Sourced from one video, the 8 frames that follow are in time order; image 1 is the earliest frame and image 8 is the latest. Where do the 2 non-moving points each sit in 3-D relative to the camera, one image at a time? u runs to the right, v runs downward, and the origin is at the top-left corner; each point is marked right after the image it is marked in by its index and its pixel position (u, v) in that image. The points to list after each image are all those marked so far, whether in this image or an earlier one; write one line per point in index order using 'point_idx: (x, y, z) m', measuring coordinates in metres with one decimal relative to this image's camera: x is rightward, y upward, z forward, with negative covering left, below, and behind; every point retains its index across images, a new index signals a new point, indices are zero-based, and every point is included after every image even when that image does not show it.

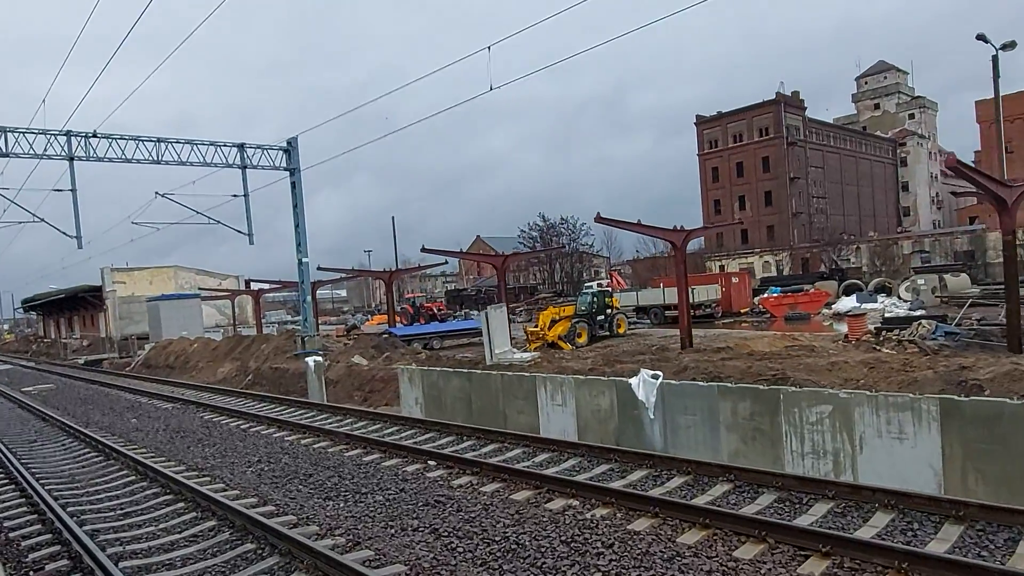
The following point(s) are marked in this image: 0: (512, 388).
0: (-0.1, -2.0, +13.7) m
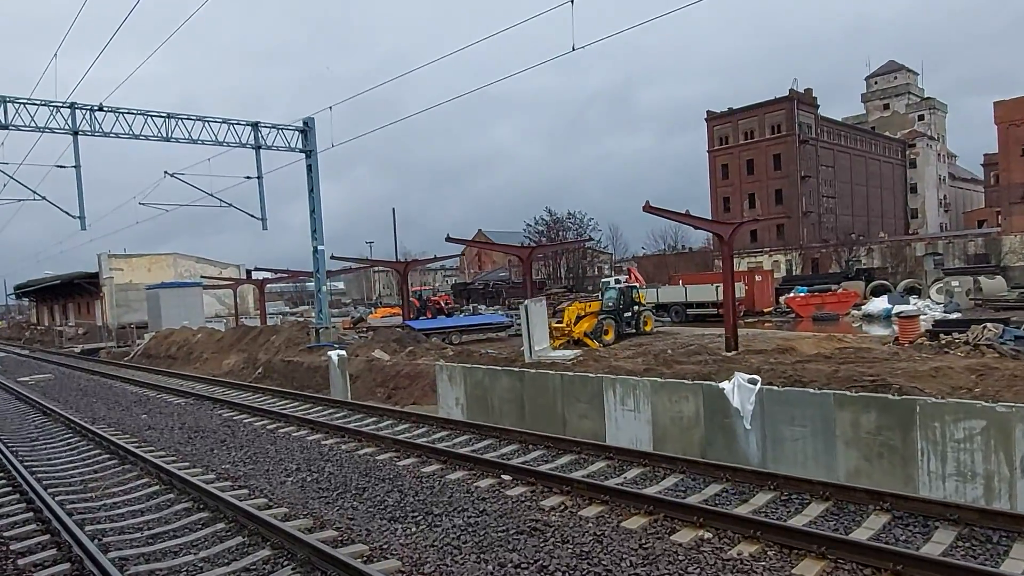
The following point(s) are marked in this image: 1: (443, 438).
0: (+1.0, -1.8, +12.3) m
1: (-1.1, -2.5, +11.6) m
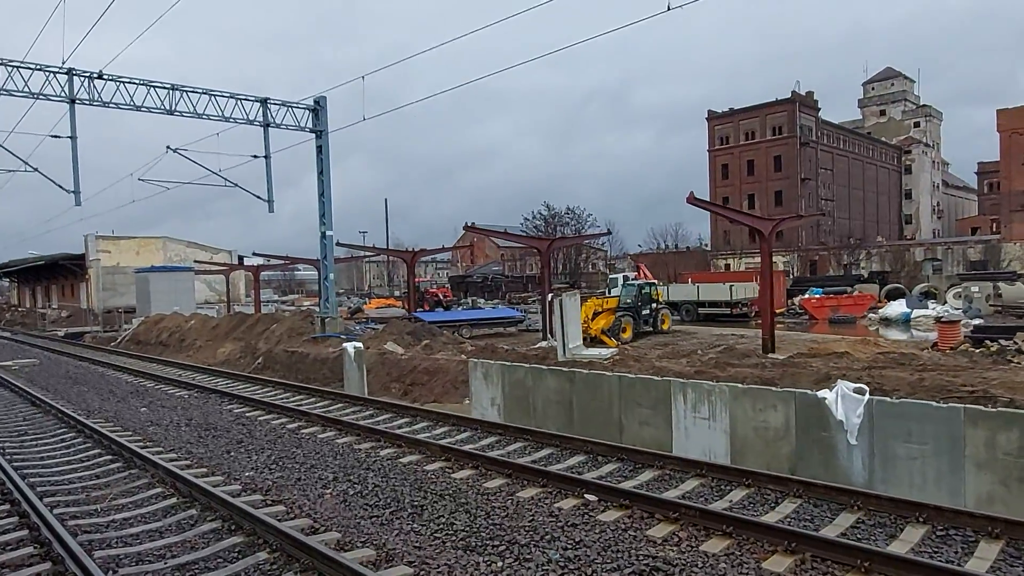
0: (+1.9, -1.7, +11.1) m
1: (-0.2, -2.3, +10.3) m
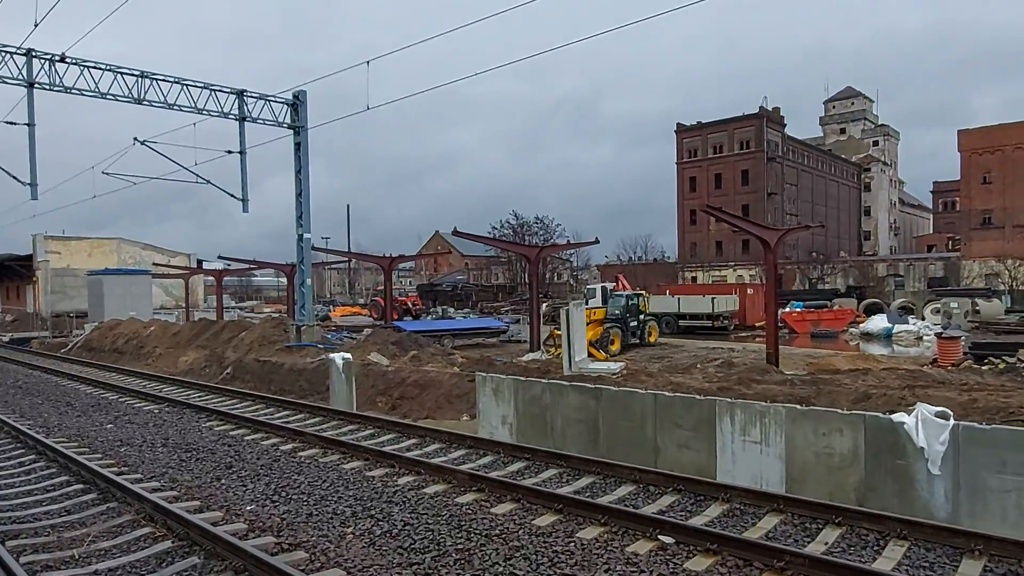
0: (+2.3, -1.8, +10.1) m
1: (+0.2, -2.4, +9.2) m
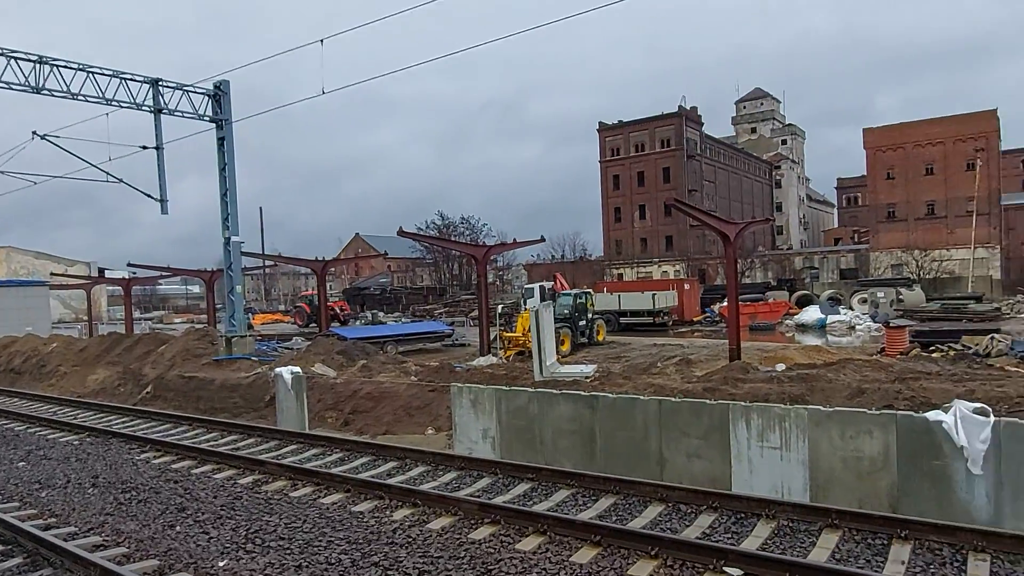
0: (+2.2, -1.8, +9.4) m
1: (+0.2, -2.4, +8.2) m
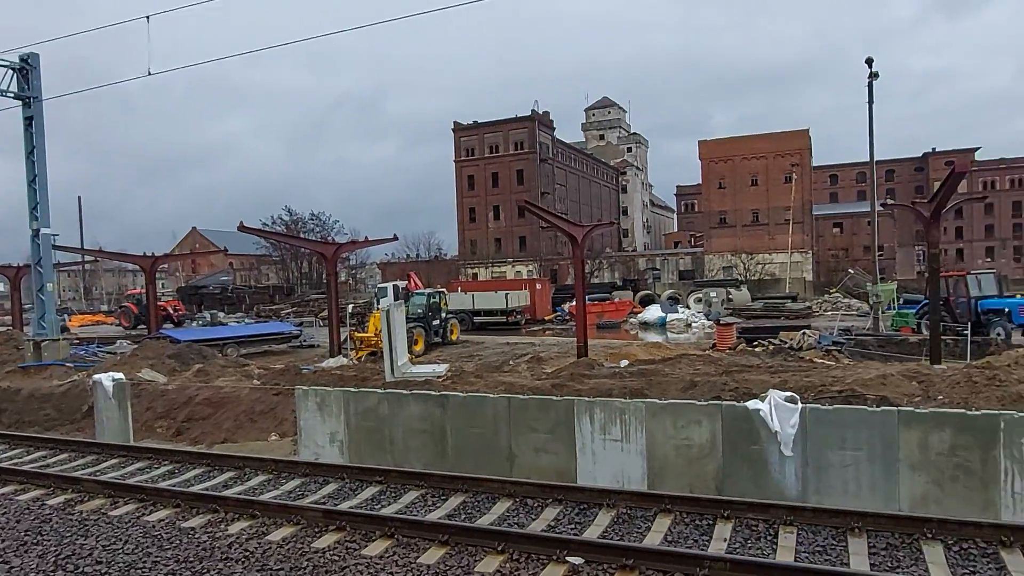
0: (+0.2, -1.8, +9.6) m
1: (-1.5, -2.4, +8.1) m
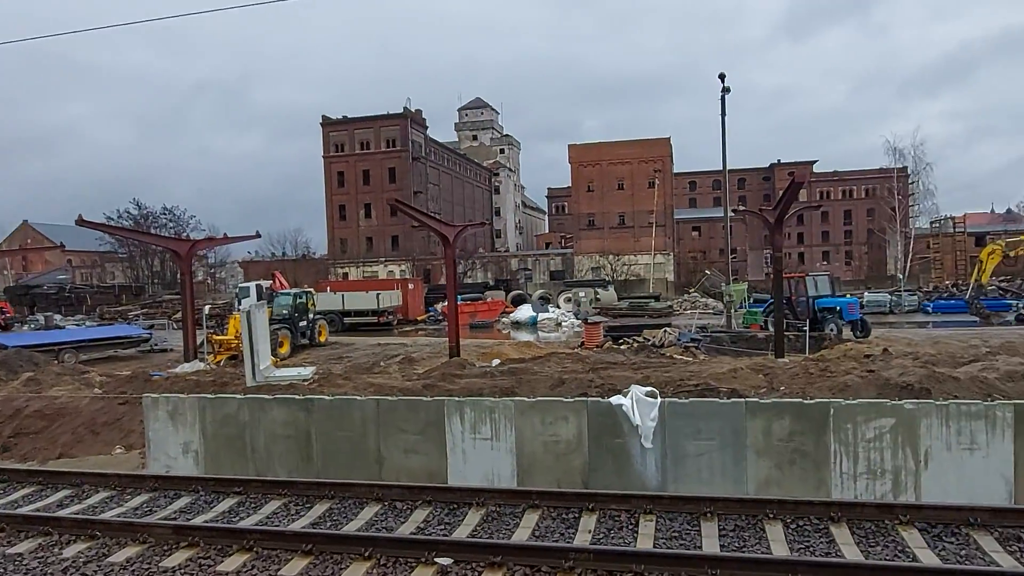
0: (-1.6, -1.8, +9.4) m
1: (-3.0, -2.4, +7.6) m
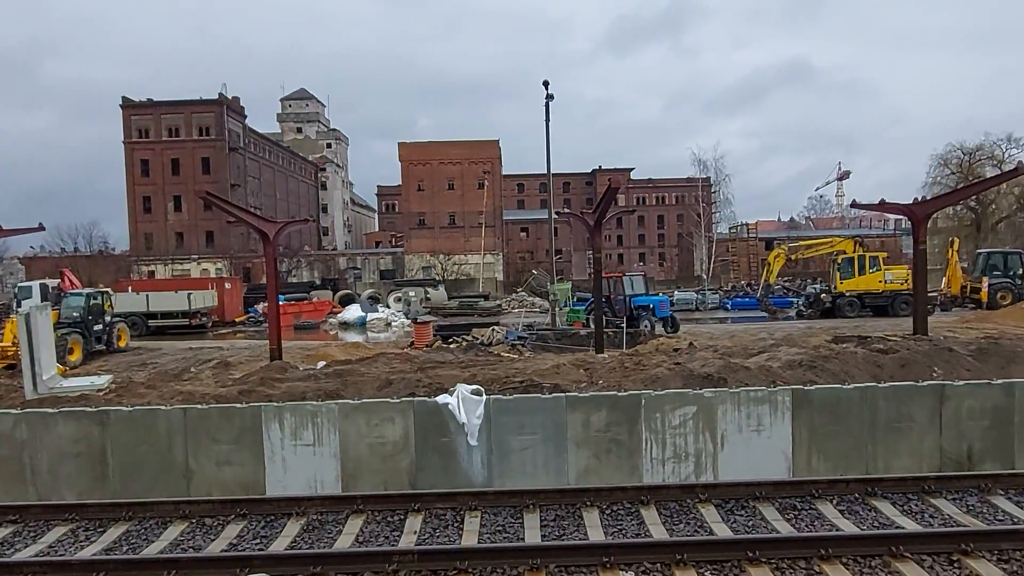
0: (-3.8, -1.8, +8.8) m
1: (-4.7, -2.4, +6.7) m
